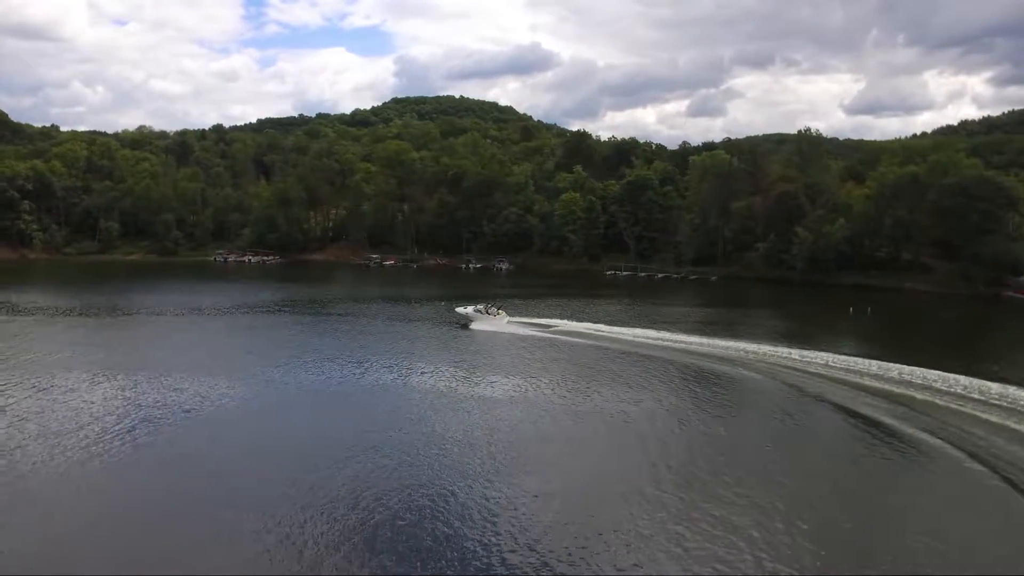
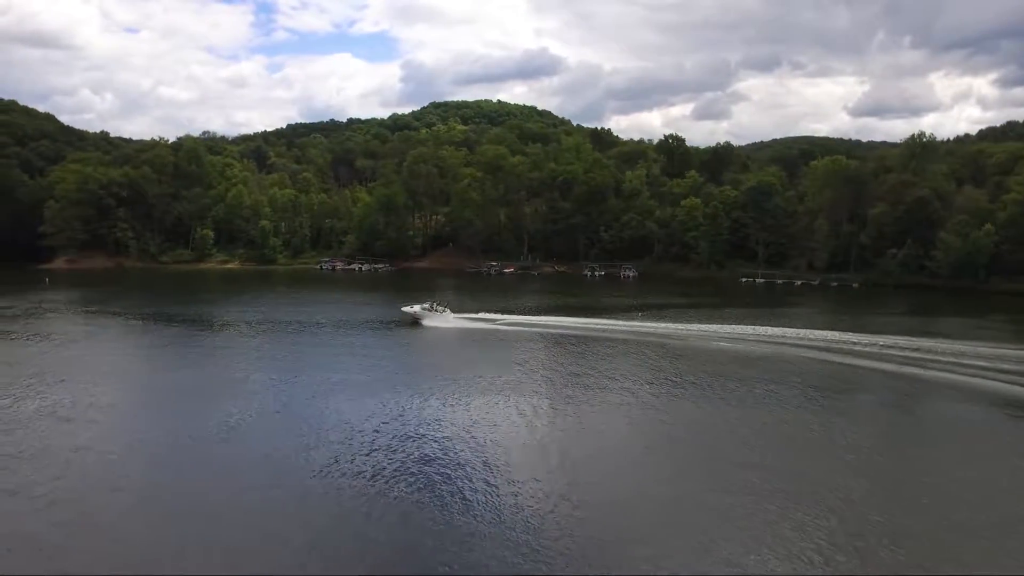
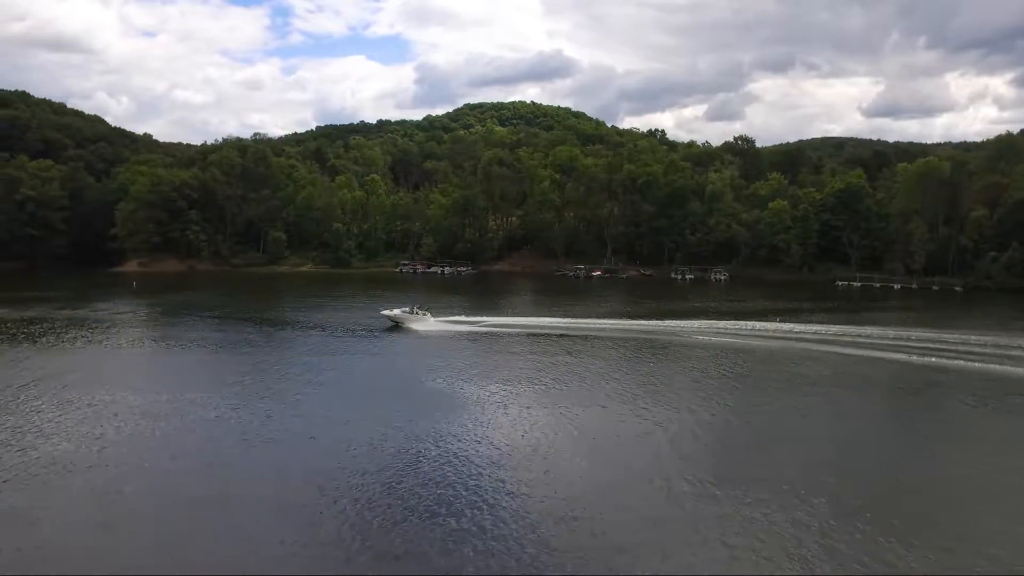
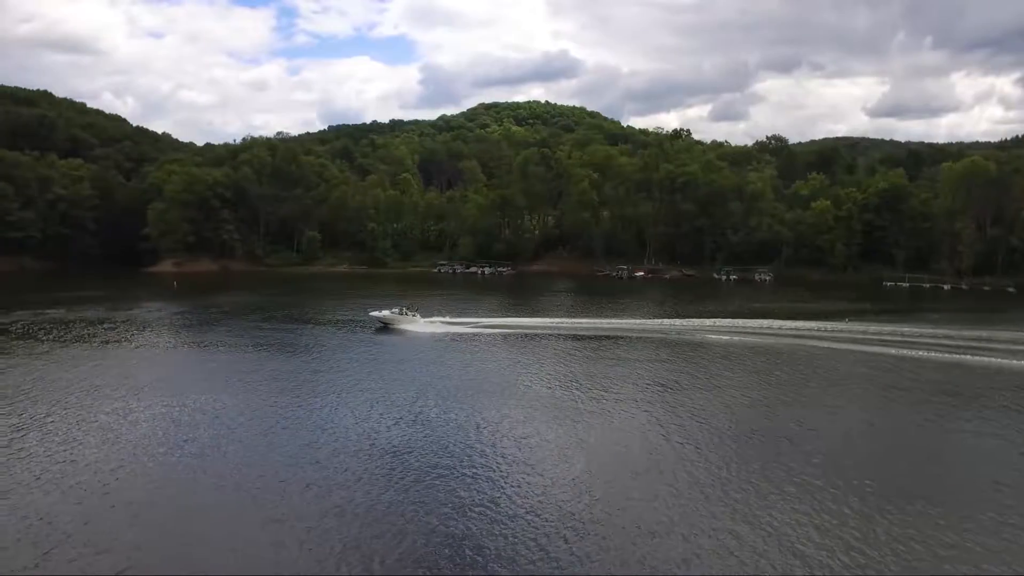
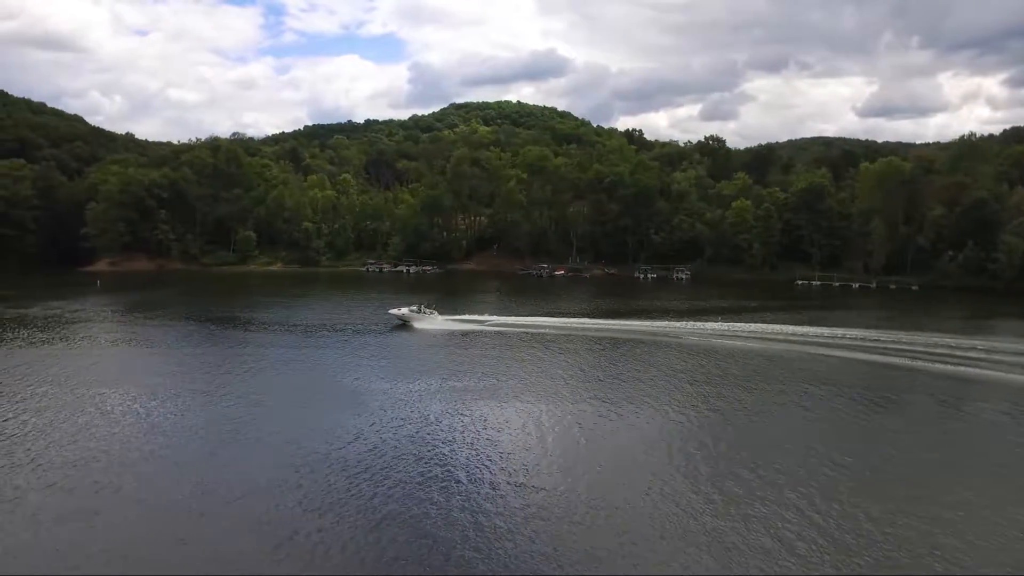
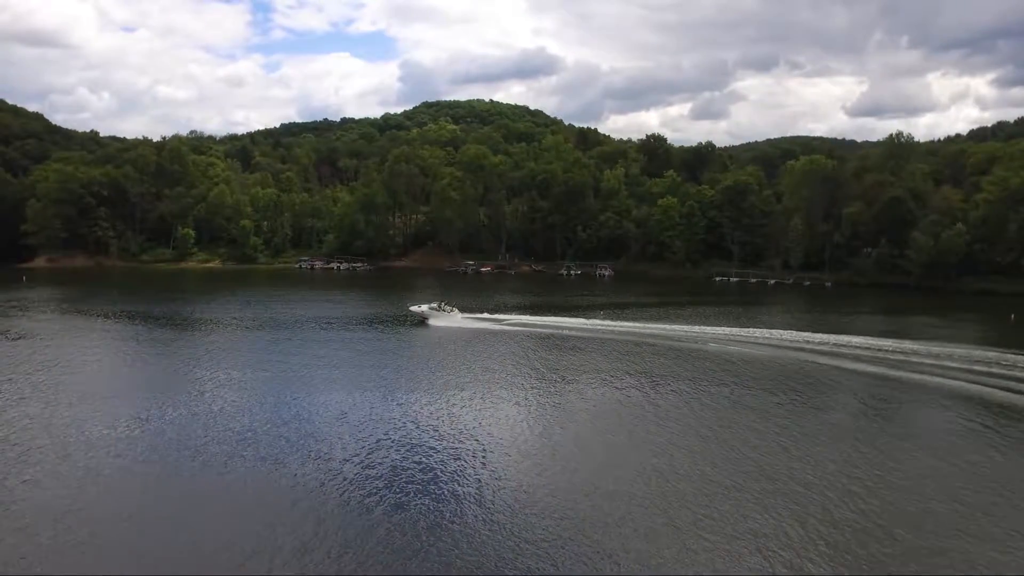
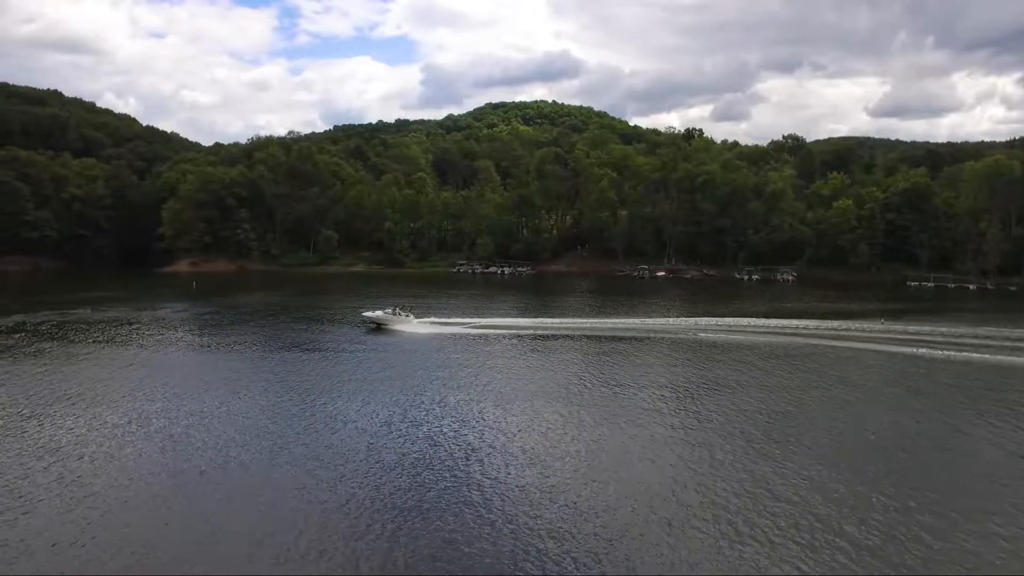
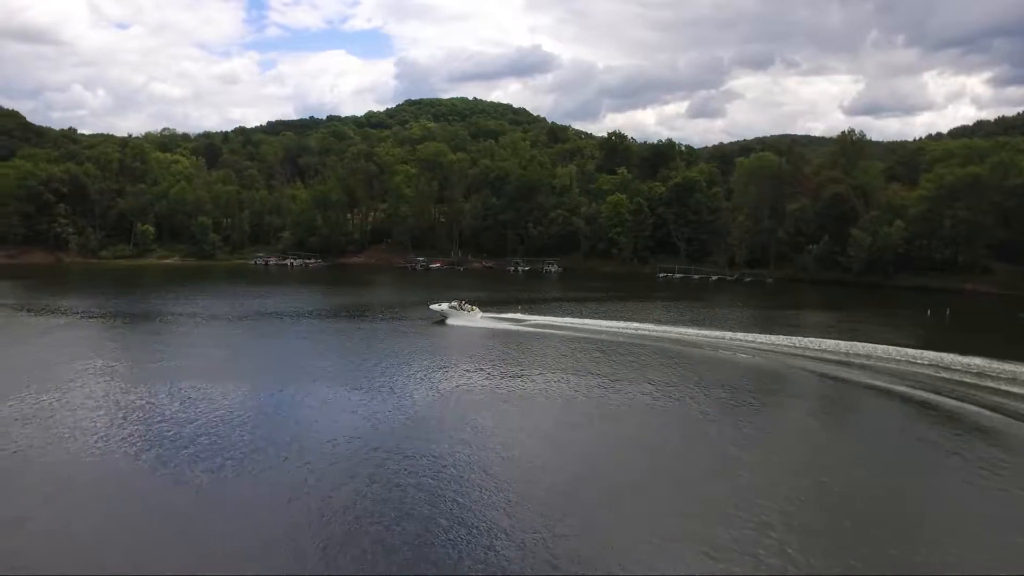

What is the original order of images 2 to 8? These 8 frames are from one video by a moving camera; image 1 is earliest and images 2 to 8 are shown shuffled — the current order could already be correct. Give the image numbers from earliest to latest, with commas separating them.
8, 6, 2, 5, 3, 4, 7
